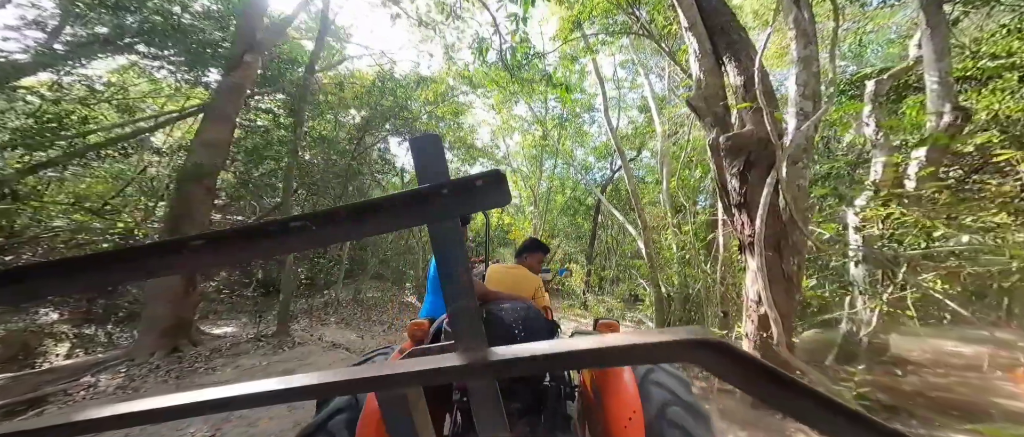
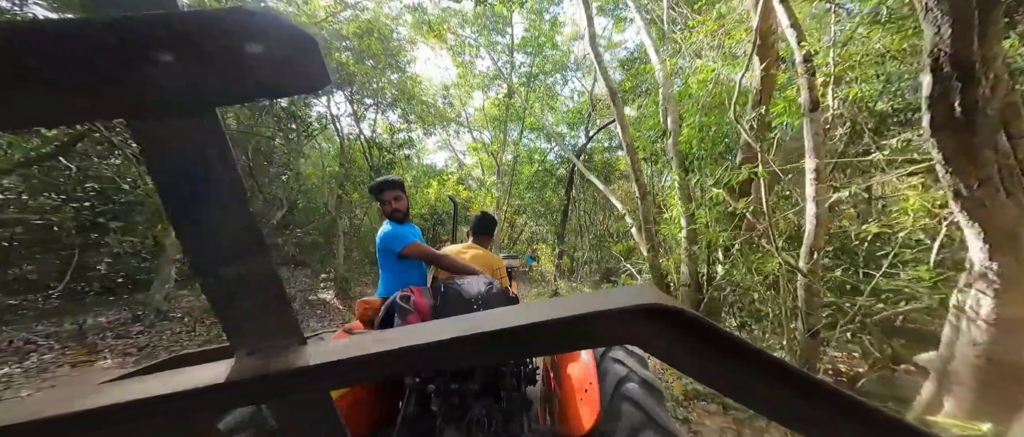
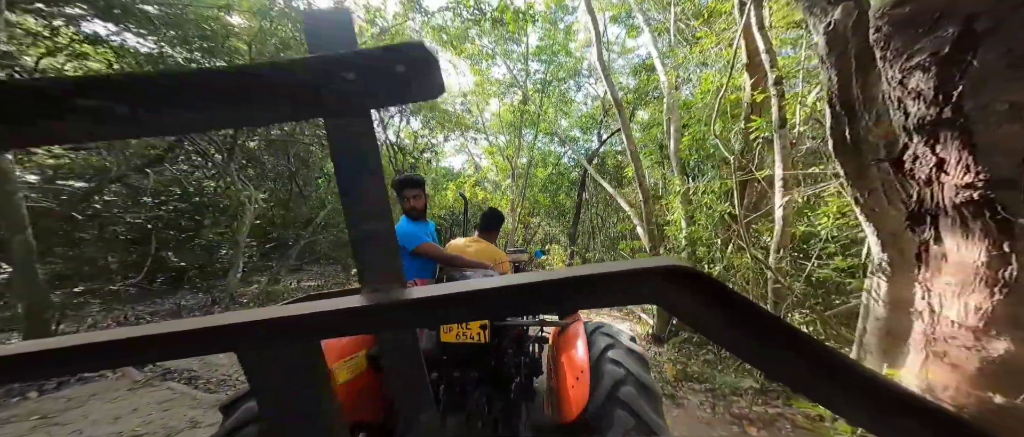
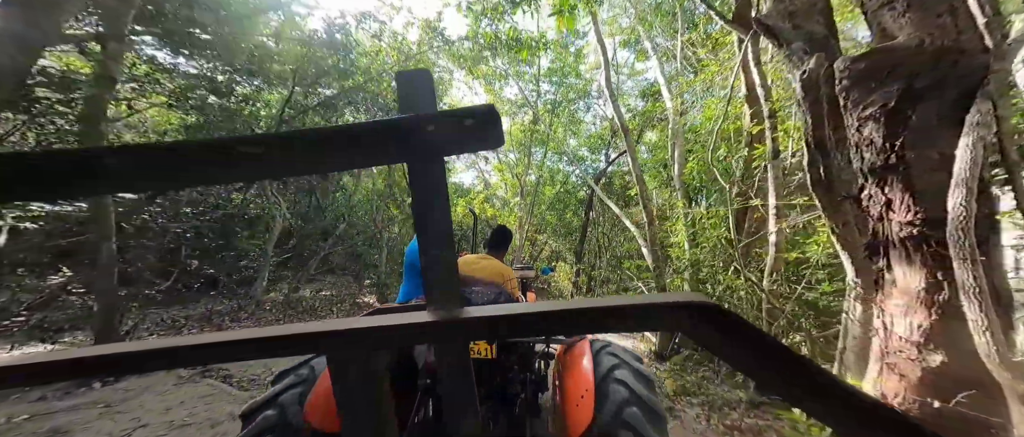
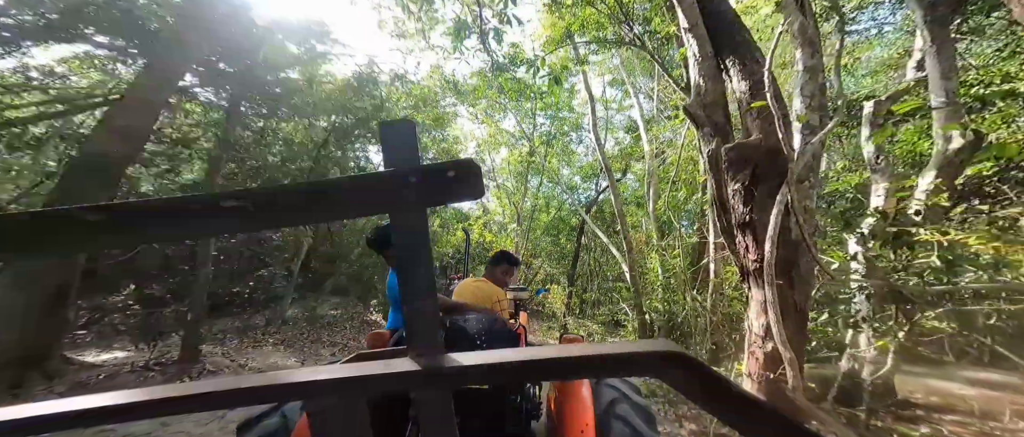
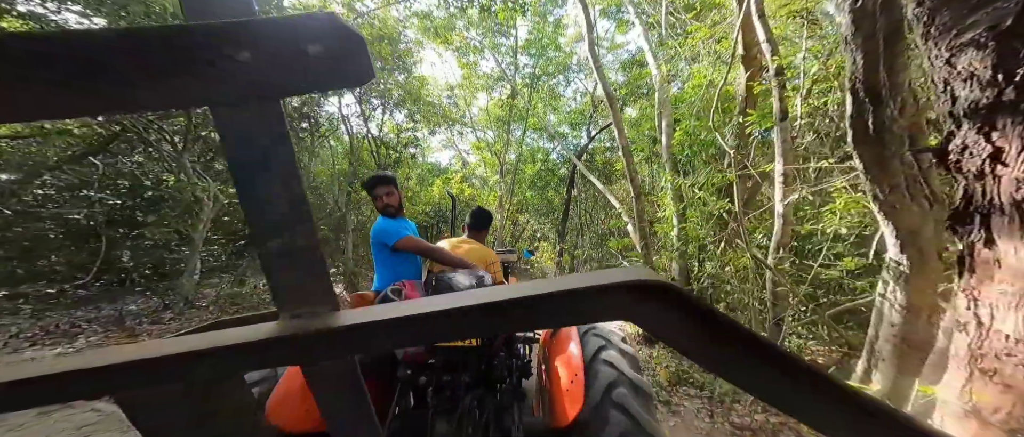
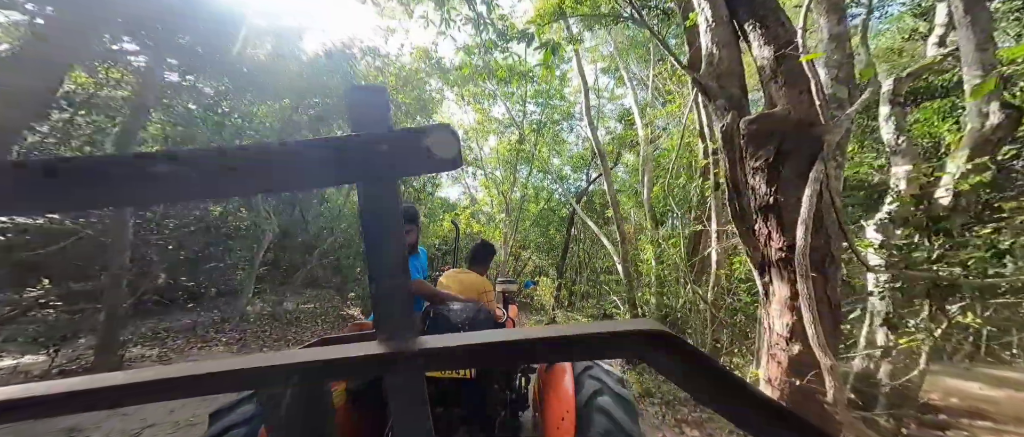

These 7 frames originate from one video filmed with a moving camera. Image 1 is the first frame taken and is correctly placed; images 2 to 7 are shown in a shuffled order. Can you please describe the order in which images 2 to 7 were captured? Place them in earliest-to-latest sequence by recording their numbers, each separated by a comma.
5, 7, 4, 3, 6, 2
